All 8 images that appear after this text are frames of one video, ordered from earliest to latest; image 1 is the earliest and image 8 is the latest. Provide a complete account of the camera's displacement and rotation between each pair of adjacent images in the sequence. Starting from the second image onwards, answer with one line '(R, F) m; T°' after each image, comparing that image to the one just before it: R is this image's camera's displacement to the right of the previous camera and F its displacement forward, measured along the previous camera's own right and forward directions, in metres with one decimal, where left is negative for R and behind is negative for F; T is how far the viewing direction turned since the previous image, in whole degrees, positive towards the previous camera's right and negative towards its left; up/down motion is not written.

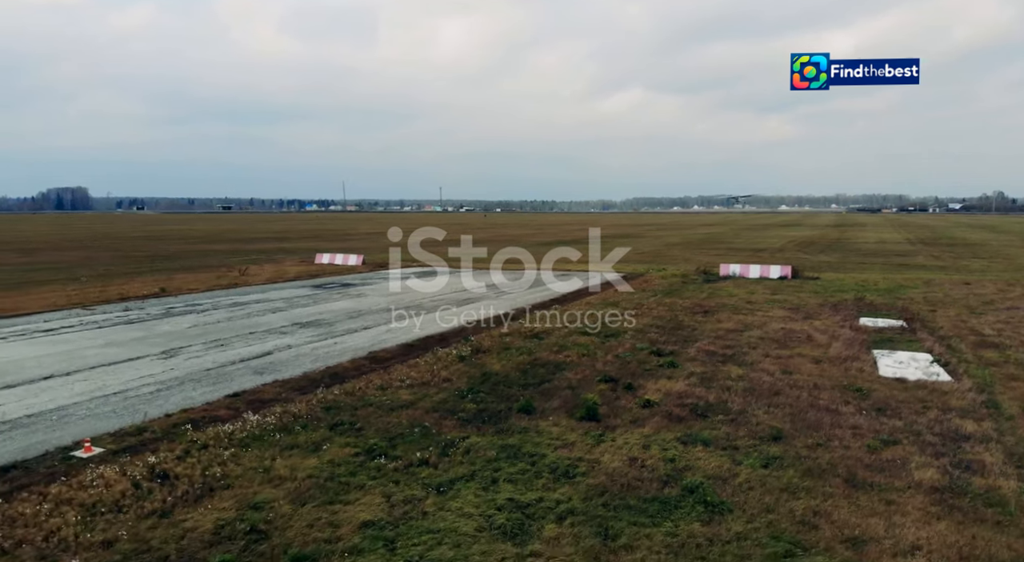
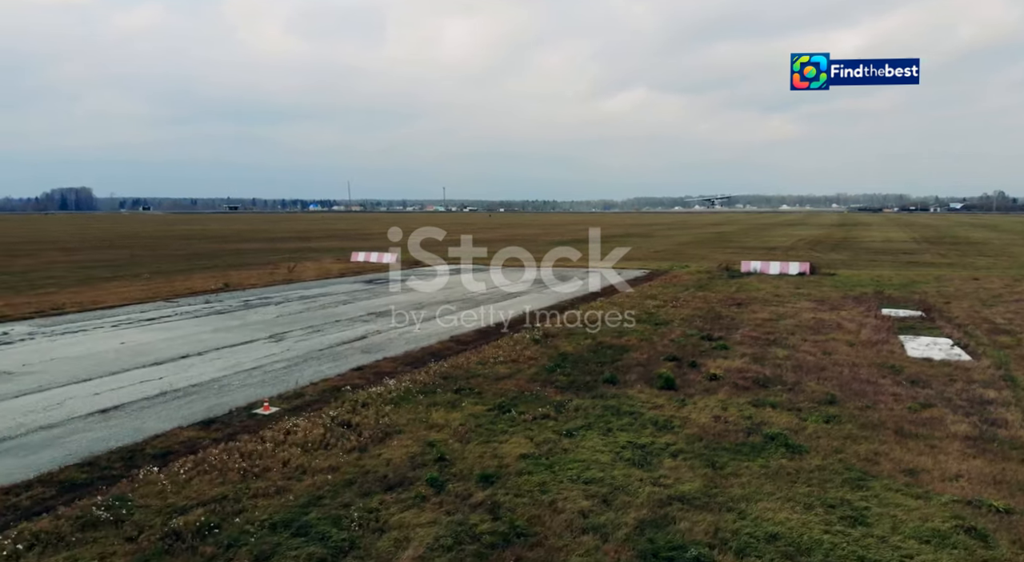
(-1.6, -1.8) m; 0°
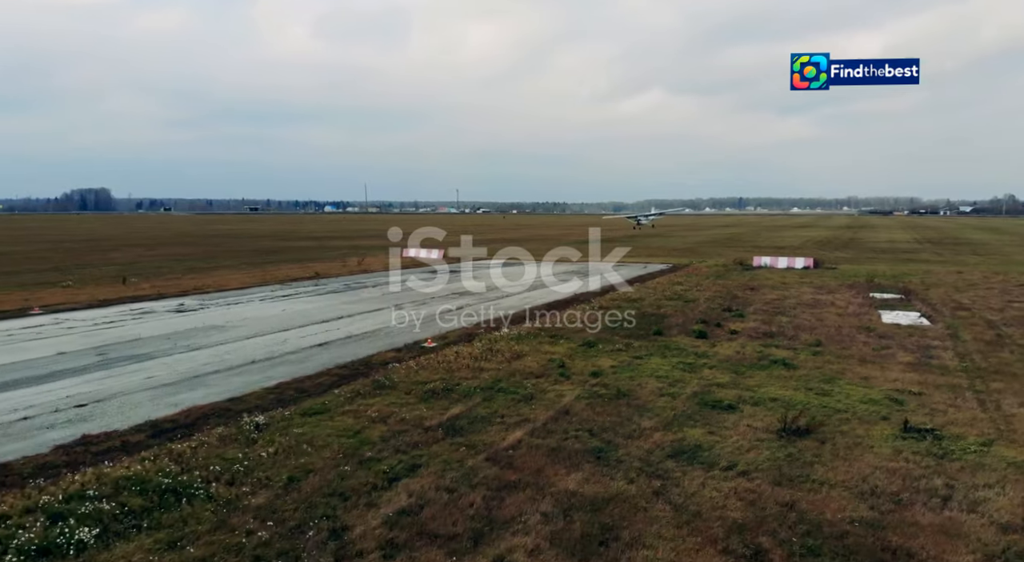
(-1.7, -4.9) m; -1°
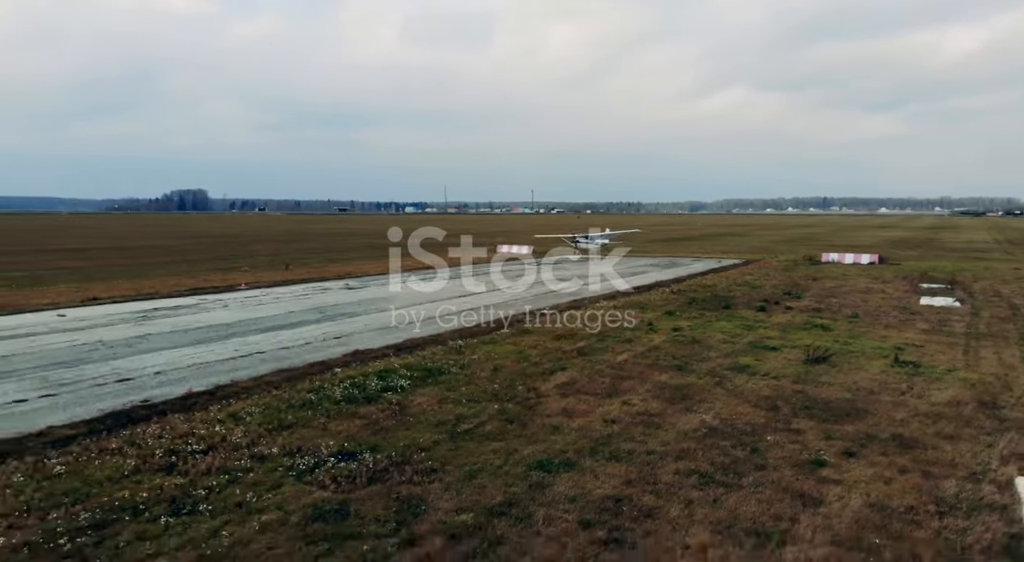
(-0.8, -5.4) m; -6°
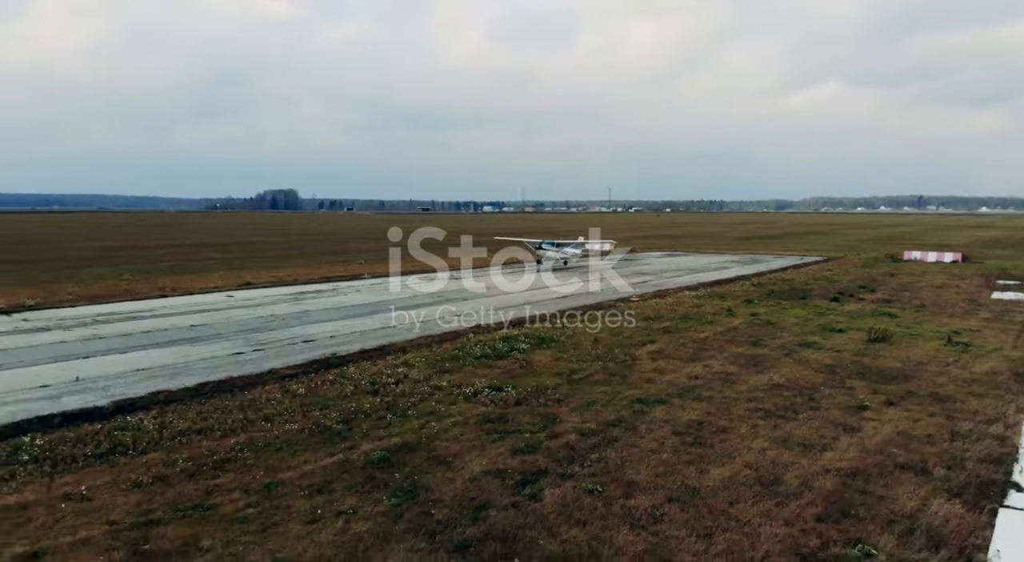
(-0.6, -3.2) m; -6°
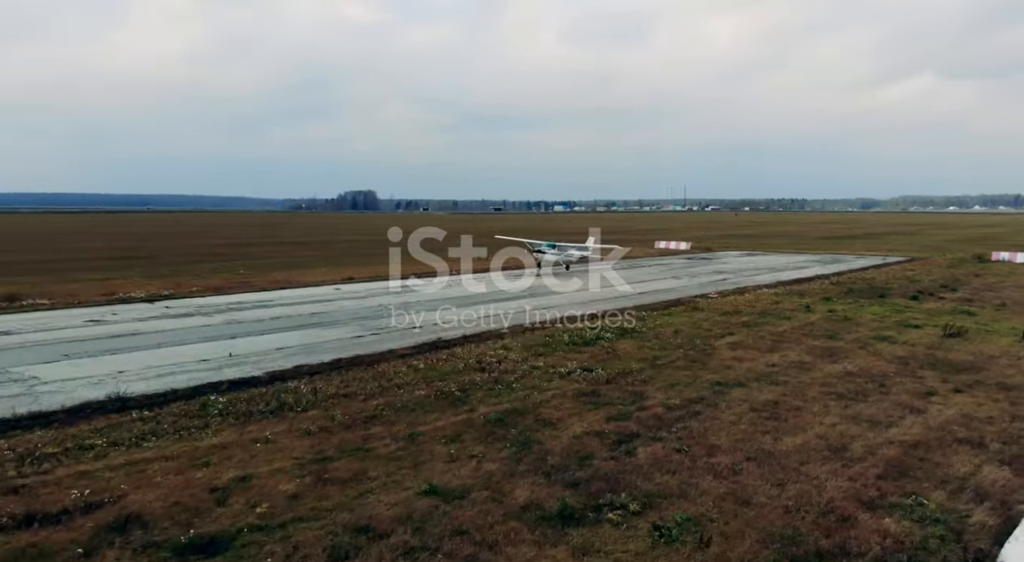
(-0.4, -1.8) m; -6°
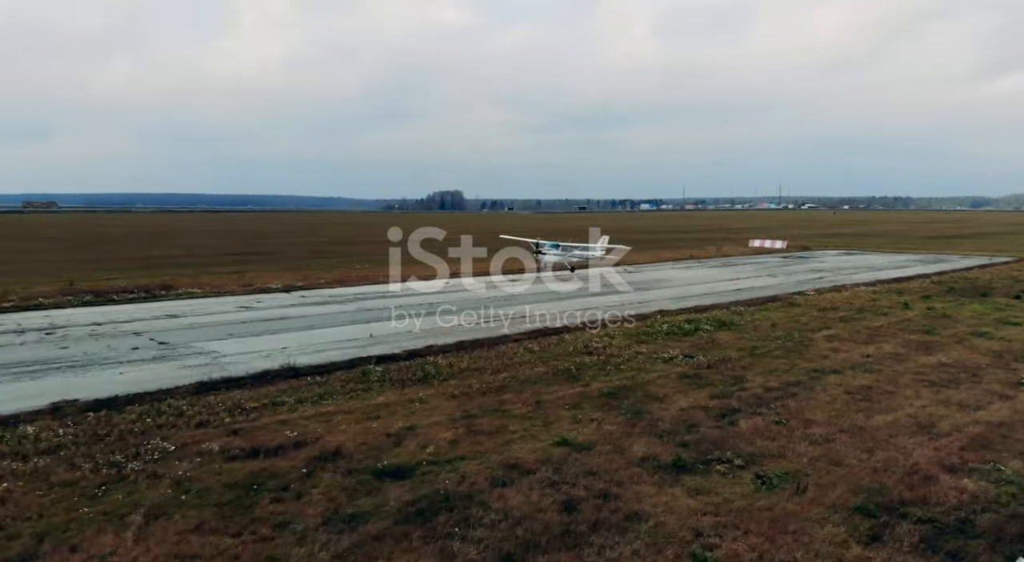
(-0.6, -2.0) m; -7°
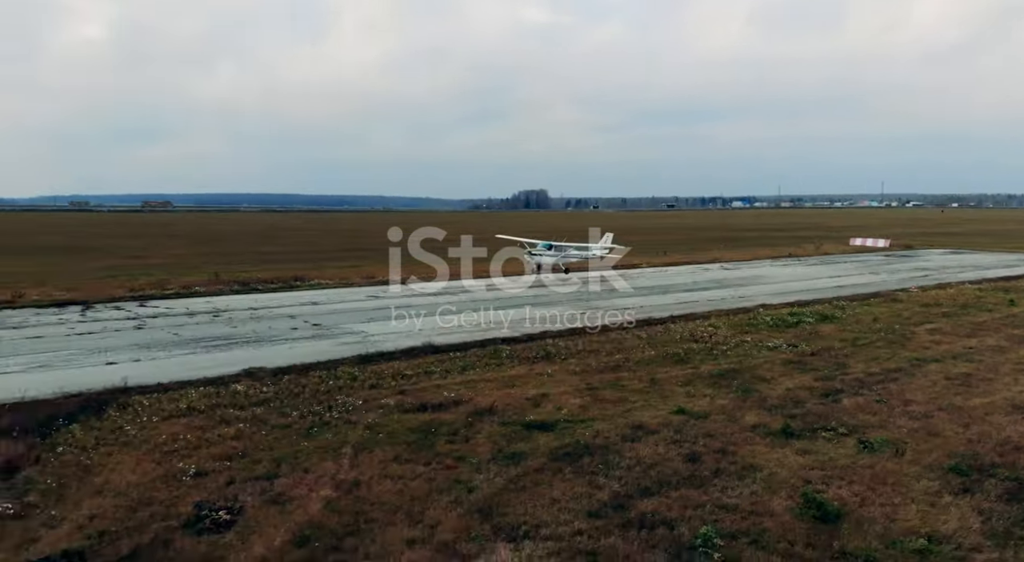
(-0.9, -2.2) m; -7°
